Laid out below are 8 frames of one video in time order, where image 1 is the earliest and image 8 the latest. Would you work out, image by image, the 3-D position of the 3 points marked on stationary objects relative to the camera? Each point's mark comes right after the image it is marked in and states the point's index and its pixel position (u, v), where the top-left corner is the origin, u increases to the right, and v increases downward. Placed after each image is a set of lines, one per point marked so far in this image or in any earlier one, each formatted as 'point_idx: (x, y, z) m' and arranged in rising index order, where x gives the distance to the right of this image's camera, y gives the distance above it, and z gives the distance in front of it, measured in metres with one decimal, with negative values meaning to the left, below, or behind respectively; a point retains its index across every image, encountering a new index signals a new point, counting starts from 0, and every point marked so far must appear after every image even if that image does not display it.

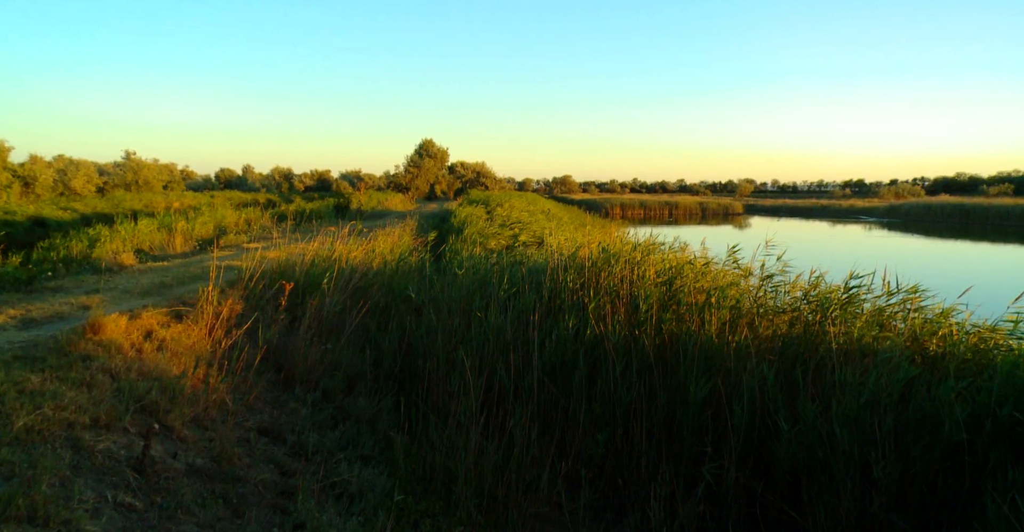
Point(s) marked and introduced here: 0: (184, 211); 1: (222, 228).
0: (-9.8, +1.7, +18.6) m
1: (-7.5, +1.0, +16.3) m
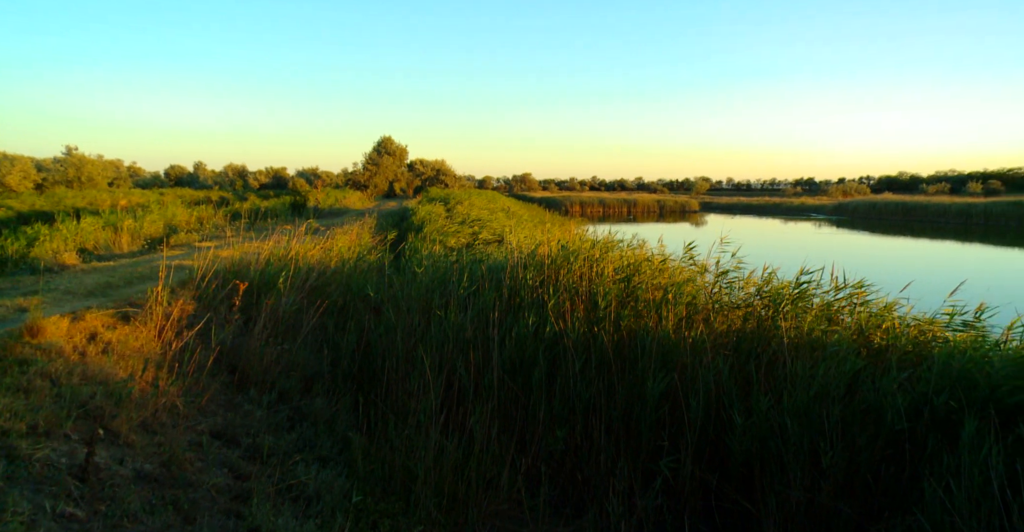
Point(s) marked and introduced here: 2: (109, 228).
0: (-11.1, +1.7, +18.0) m
1: (-8.7, +1.0, +15.8) m
2: (-8.2, +0.8, +12.6) m
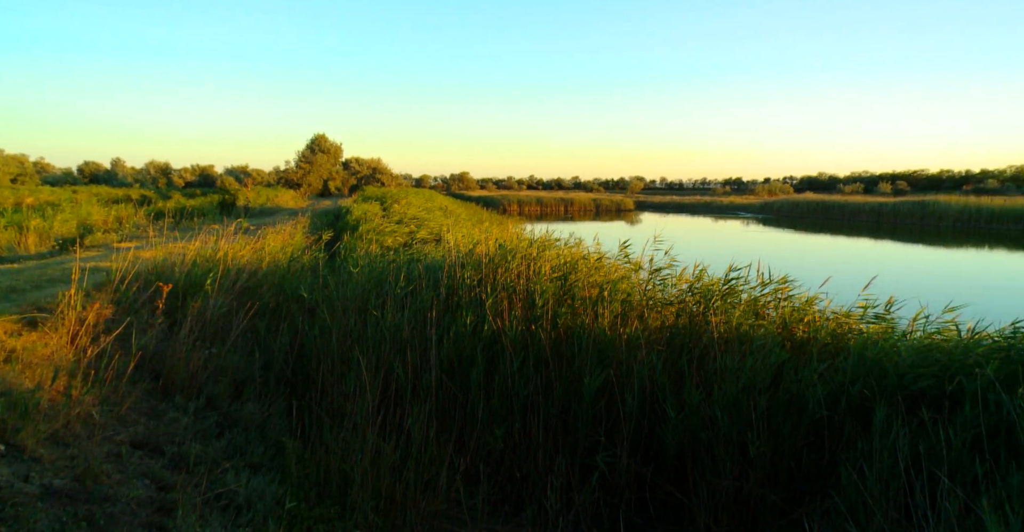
0: (-13.2, +1.6, +16.9) m
1: (-10.6, +0.9, +14.9) m
2: (-9.8, +0.7, +11.8) m
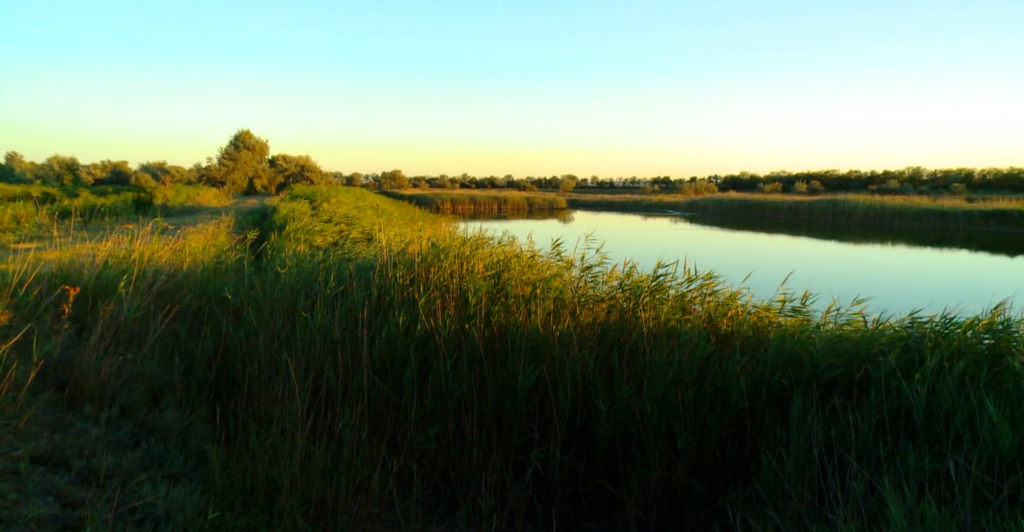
0: (-15.5, +1.6, +15.4) m
1: (-12.7, +0.9, +13.7) m
2: (-11.6, +0.7, +10.6) m
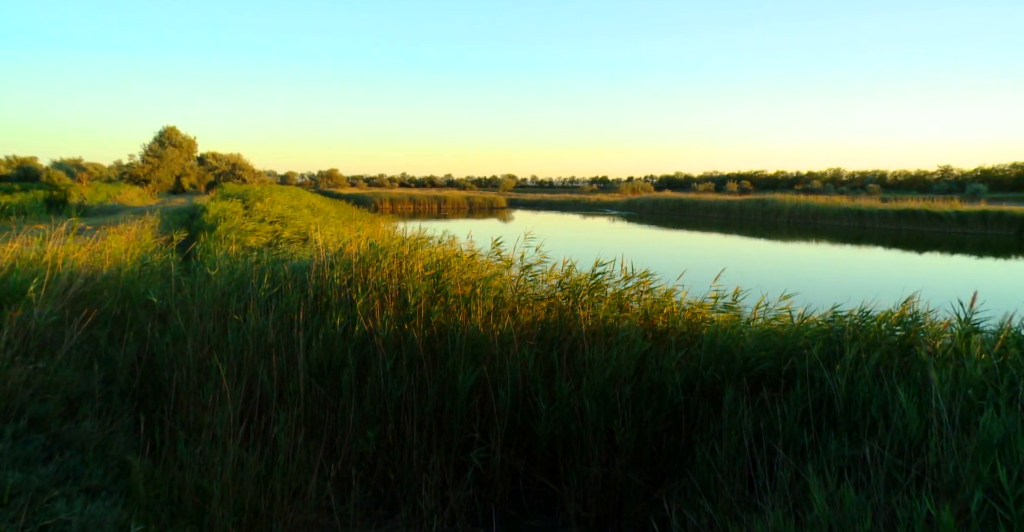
0: (-17.3, +1.4, +14.0) m
1: (-14.4, +0.8, +12.6) m
2: (-13.0, +0.5, +9.6) m
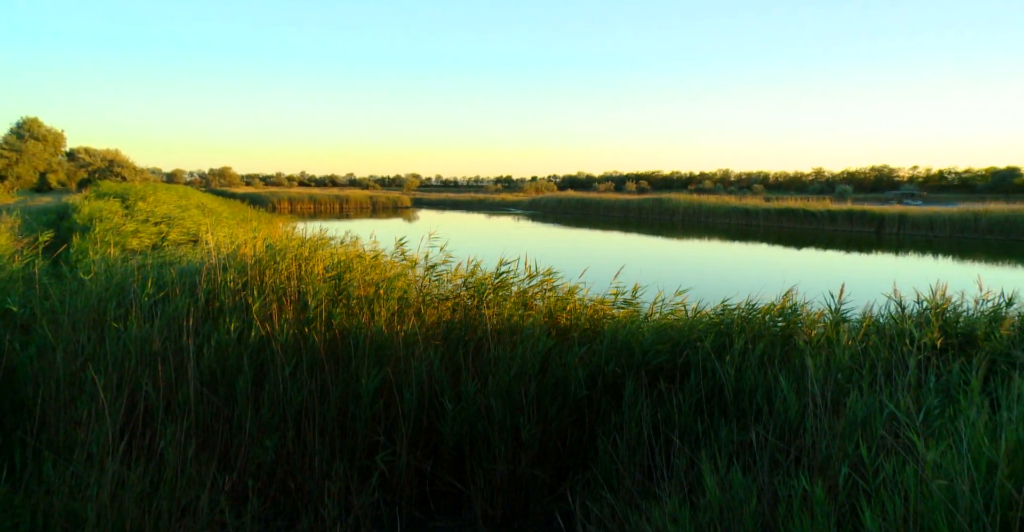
0: (-19.9, +1.2, +11.4) m
1: (-16.8, +0.6, +10.3) m
2: (-15.0, +0.4, +7.6) m
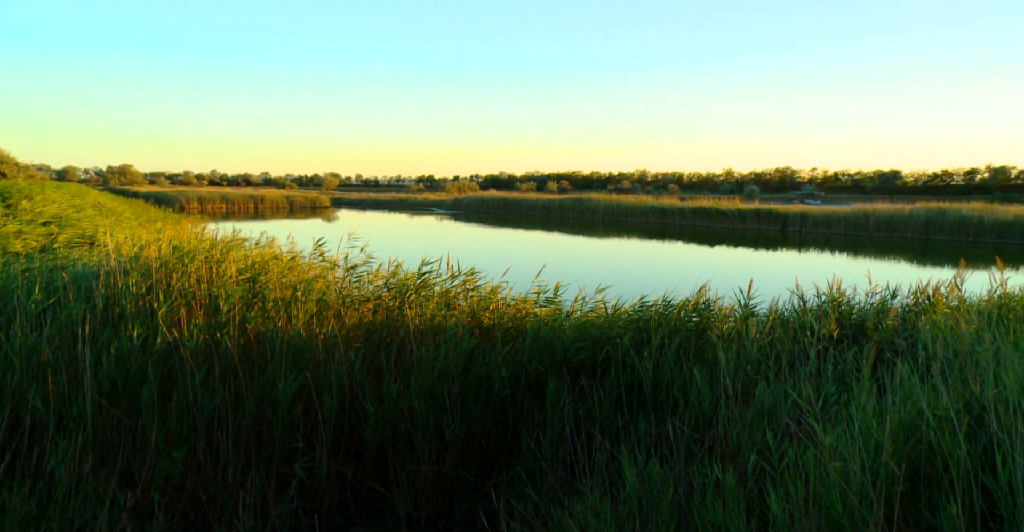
0: (-21.5, +0.9, +8.9) m
1: (-18.3, +0.4, +8.2) m
2: (-16.2, +0.2, +5.7) m
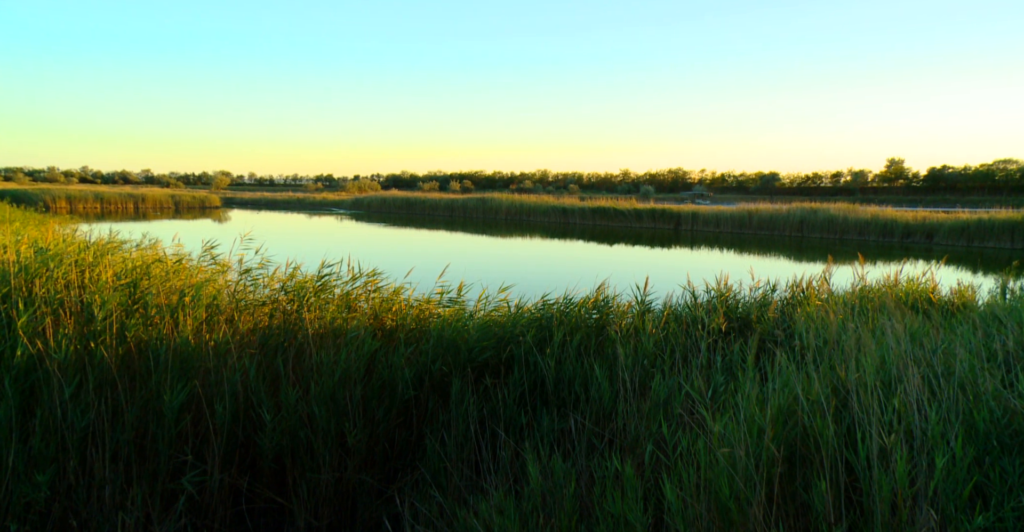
0: (-23.5, +0.6, +5.7) m
1: (-20.2, +0.1, +5.5) m
2: (-17.8, 0.0, +3.3) m
